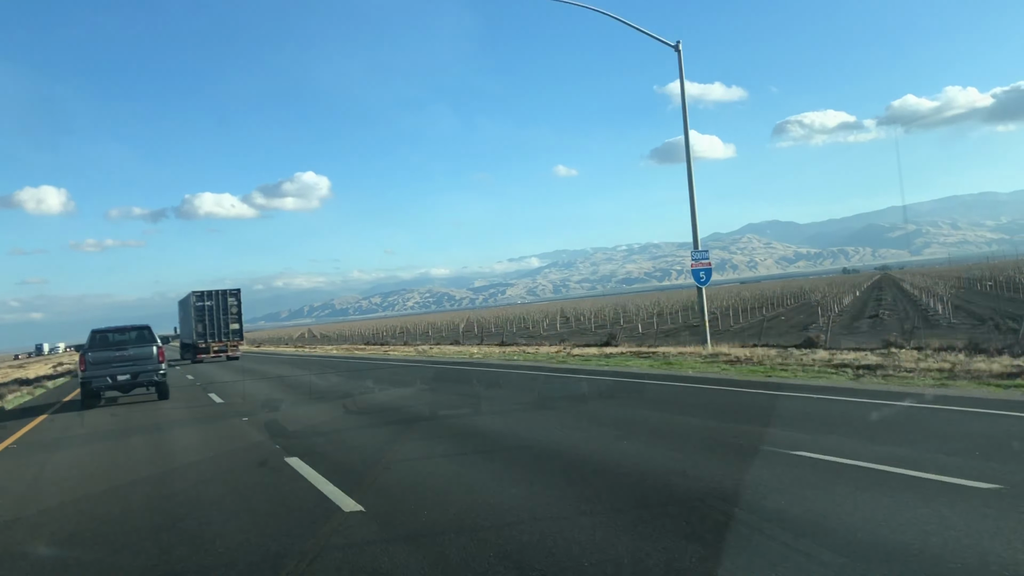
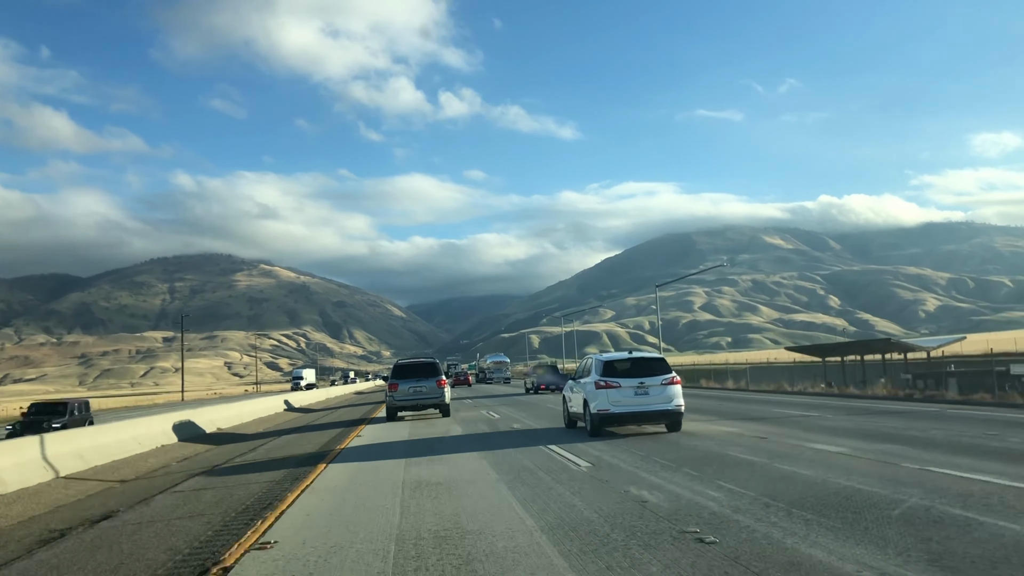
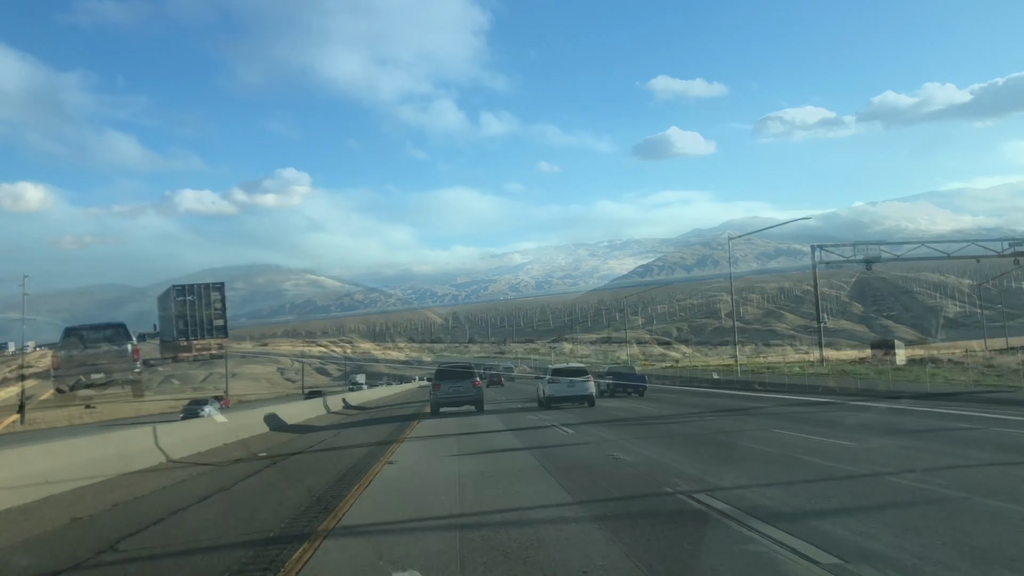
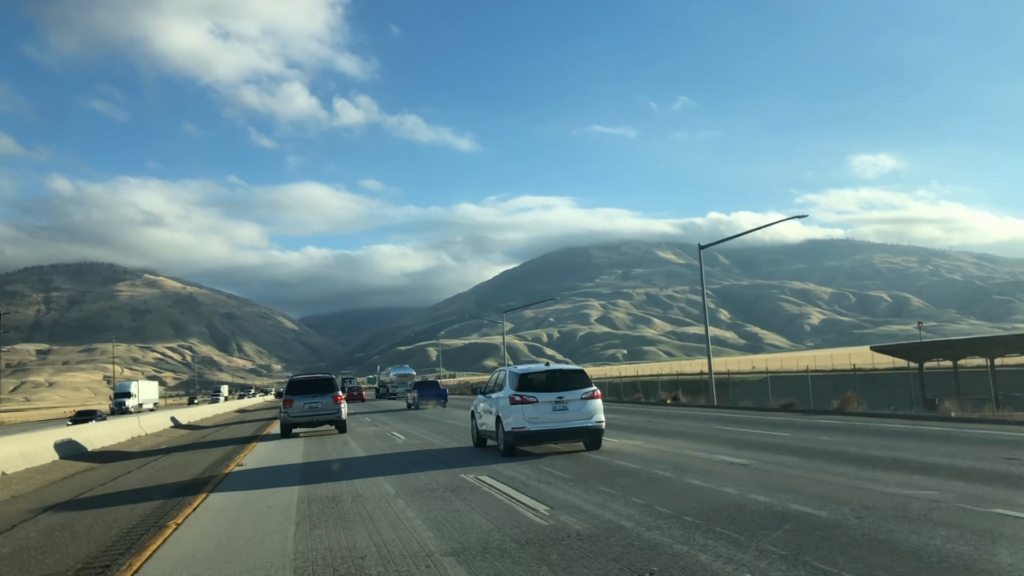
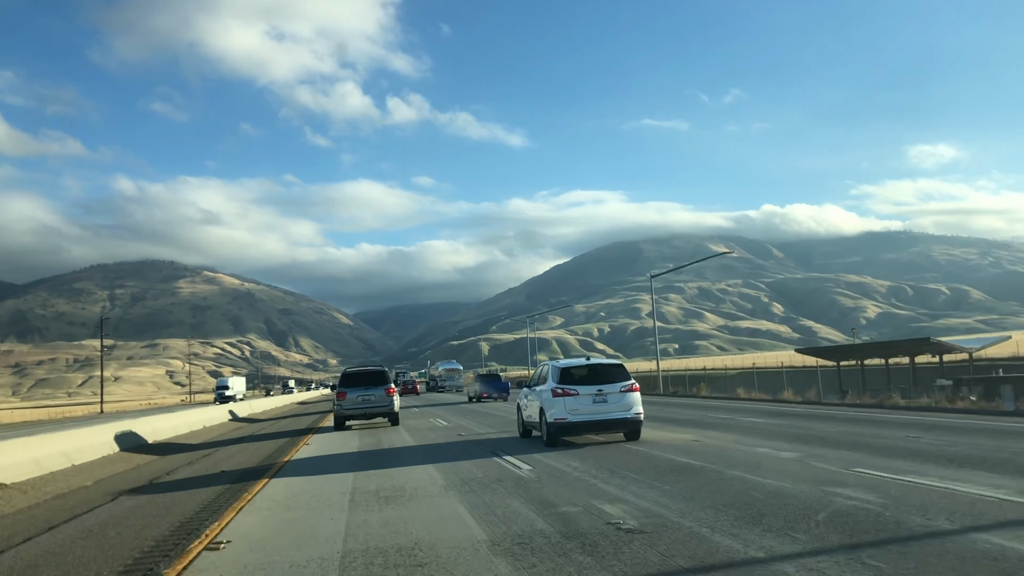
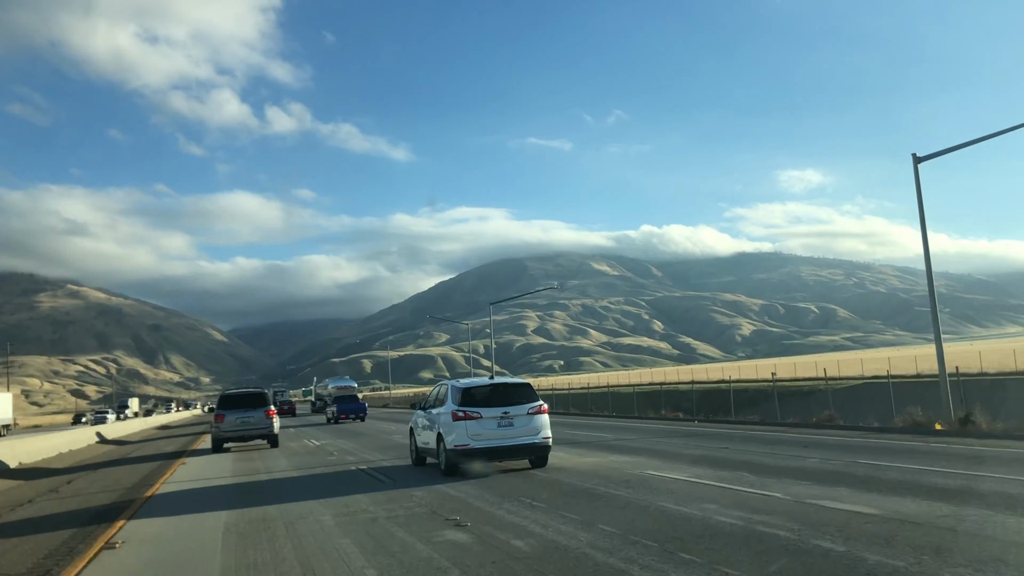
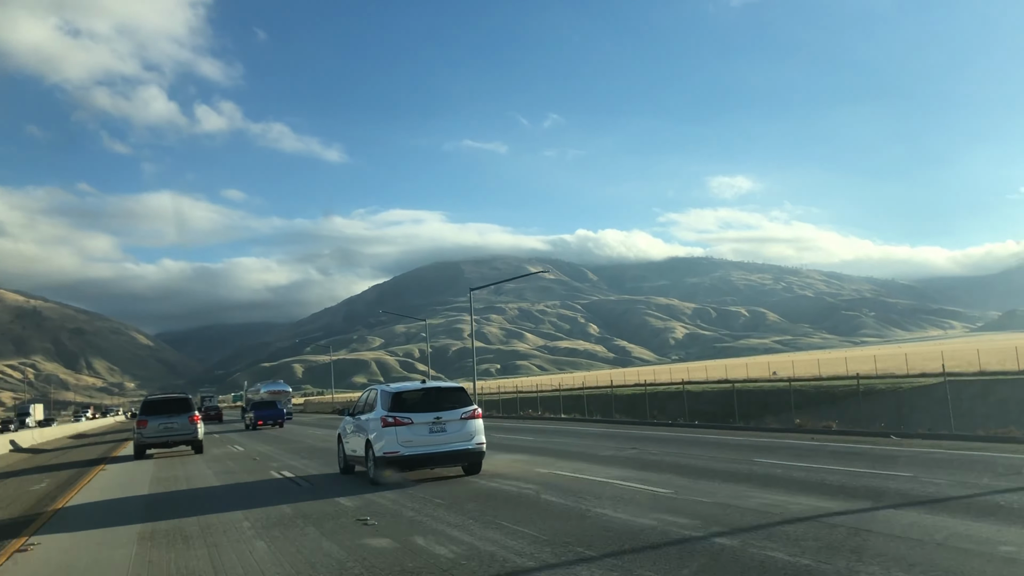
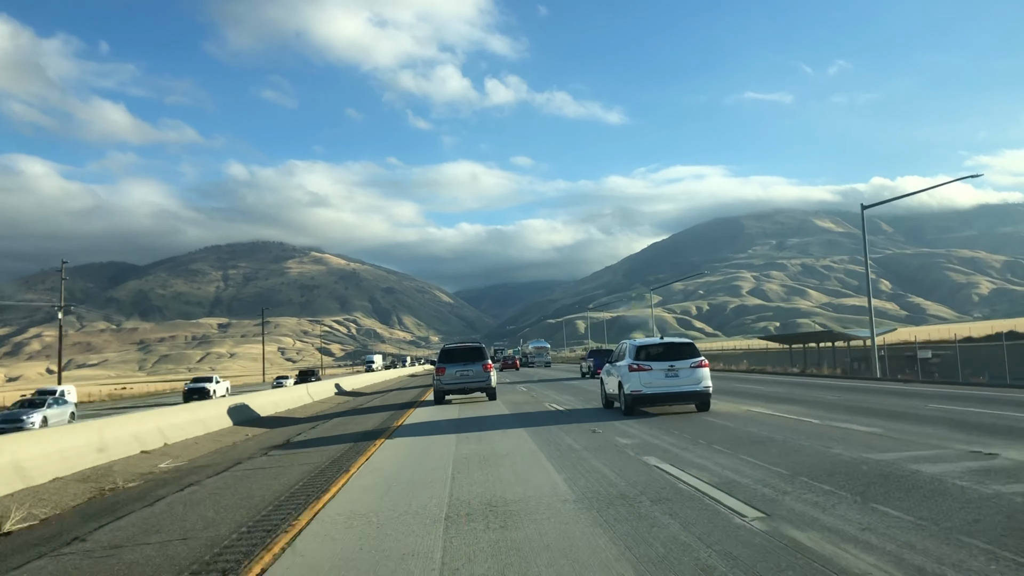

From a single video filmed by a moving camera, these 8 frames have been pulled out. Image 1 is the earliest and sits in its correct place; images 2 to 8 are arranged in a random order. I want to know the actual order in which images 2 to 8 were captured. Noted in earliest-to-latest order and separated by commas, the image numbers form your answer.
3, 8, 2, 5, 4, 6, 7
